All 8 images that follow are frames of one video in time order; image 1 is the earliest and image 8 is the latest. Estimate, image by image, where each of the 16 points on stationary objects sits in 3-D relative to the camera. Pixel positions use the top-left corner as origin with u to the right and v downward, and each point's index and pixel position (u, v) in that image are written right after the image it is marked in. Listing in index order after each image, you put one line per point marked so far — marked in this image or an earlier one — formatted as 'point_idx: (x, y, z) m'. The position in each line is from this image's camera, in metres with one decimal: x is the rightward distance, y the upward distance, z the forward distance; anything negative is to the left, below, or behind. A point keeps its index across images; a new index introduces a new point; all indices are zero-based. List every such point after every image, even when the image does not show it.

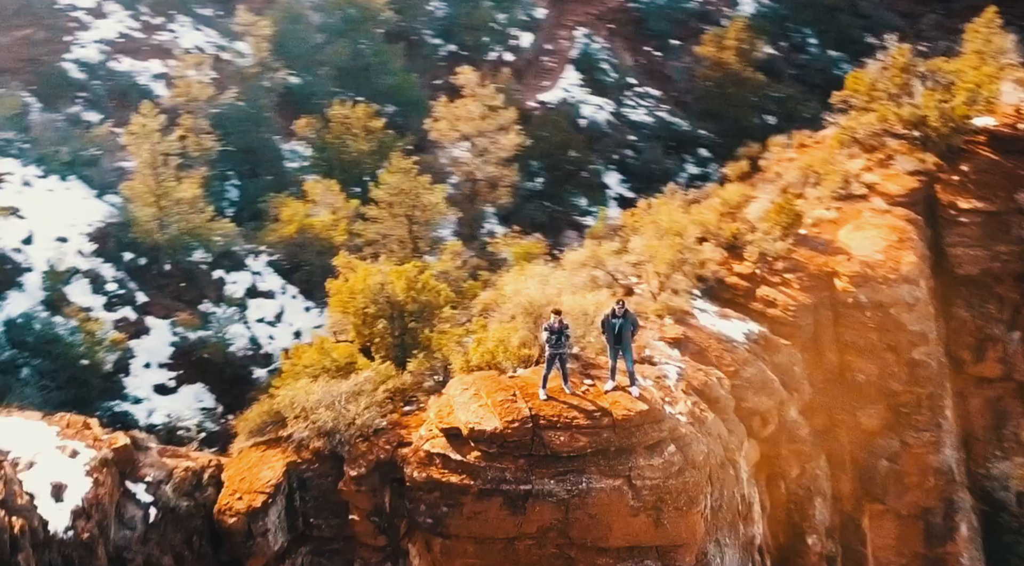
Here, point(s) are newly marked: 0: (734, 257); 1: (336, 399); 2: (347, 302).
0: (+4.6, +0.5, +15.1) m
1: (-2.3, -1.6, +10.2) m
2: (-2.4, -0.3, +12.1) m
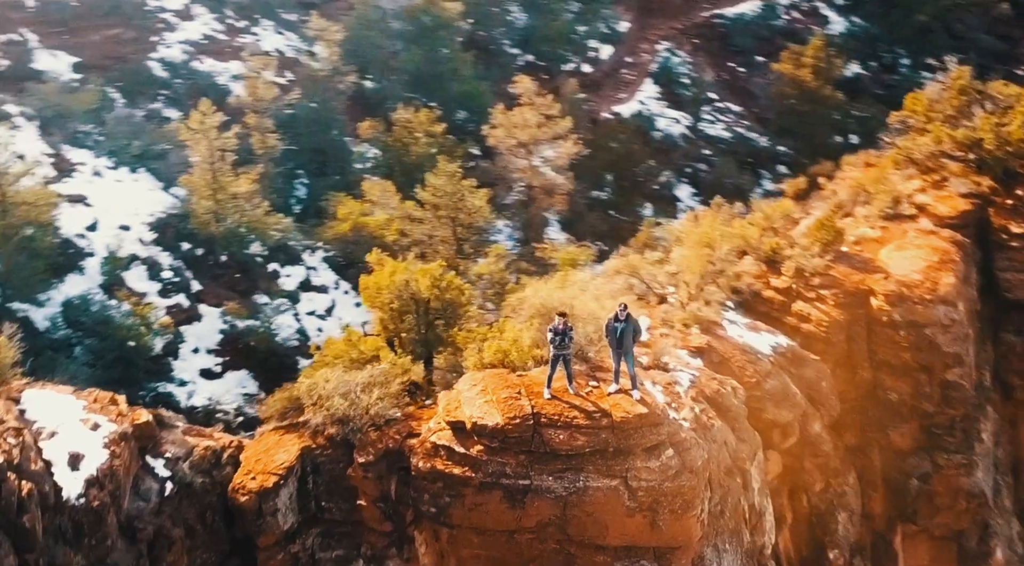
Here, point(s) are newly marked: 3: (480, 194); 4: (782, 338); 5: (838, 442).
0: (+5.2, +0.2, +14.8) m
1: (-2.2, -1.5, +10.4) m
2: (-2.1, -0.2, +12.4) m
3: (-0.4, +1.9, +16.8) m
4: (+4.8, -0.9, +13.6) m
5: (+5.8, -2.7, +13.5) m
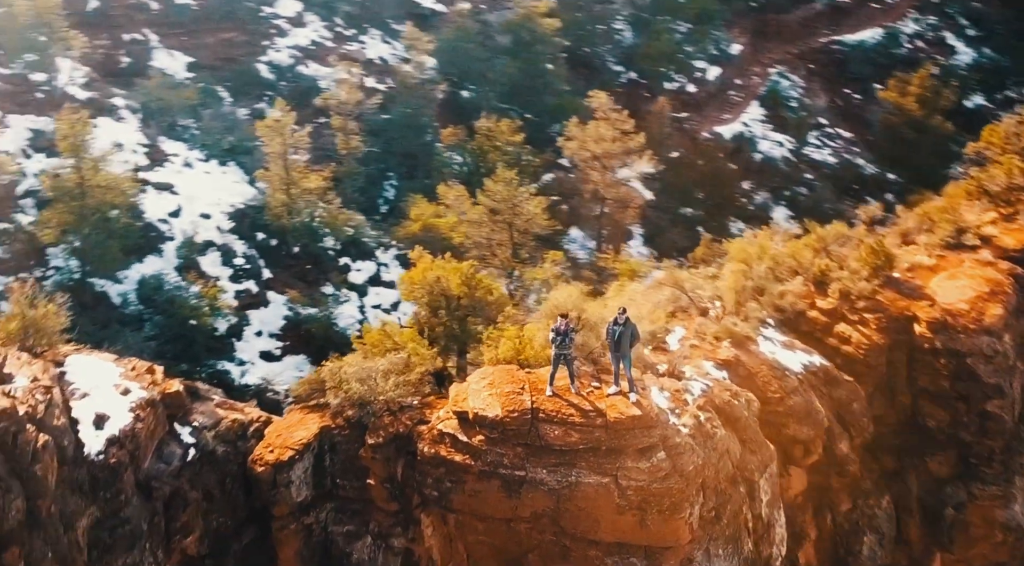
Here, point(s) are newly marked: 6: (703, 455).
0: (+5.9, -0.2, +14.5) m
1: (-2.0, -1.3, +10.9) m
2: (-1.6, -0.1, +12.9) m
3: (+0.6, +1.8, +17.1) m
4: (+5.3, -1.2, +13.2) m
5: (+6.2, -3.1, +13.0) m
6: (+2.3, -2.1, +9.7) m
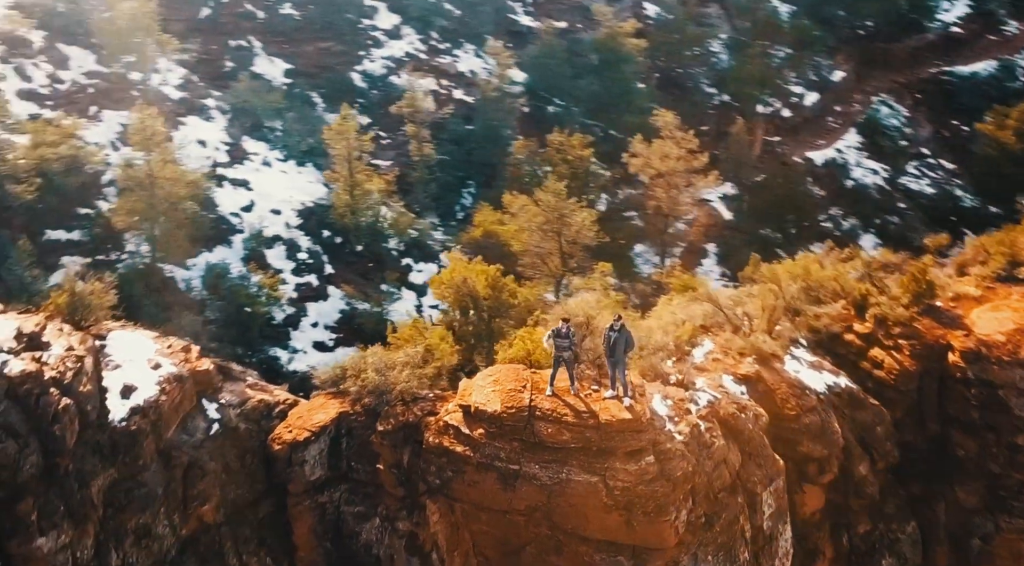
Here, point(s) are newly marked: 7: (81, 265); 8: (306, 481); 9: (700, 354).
0: (+6.4, -0.6, +14.2) m
1: (-1.9, -1.2, +11.4) m
2: (-1.2, -0.1, +13.3) m
3: (+1.6, +1.6, +17.3) m
4: (+5.7, -1.6, +13.0) m
5: (+6.4, -3.5, +12.6) m
6: (+2.3, -2.3, +9.7) m
7: (-8.8, +0.4, +16.3) m
8: (-3.0, -2.9, +11.0) m
9: (+3.3, -1.2, +12.9) m
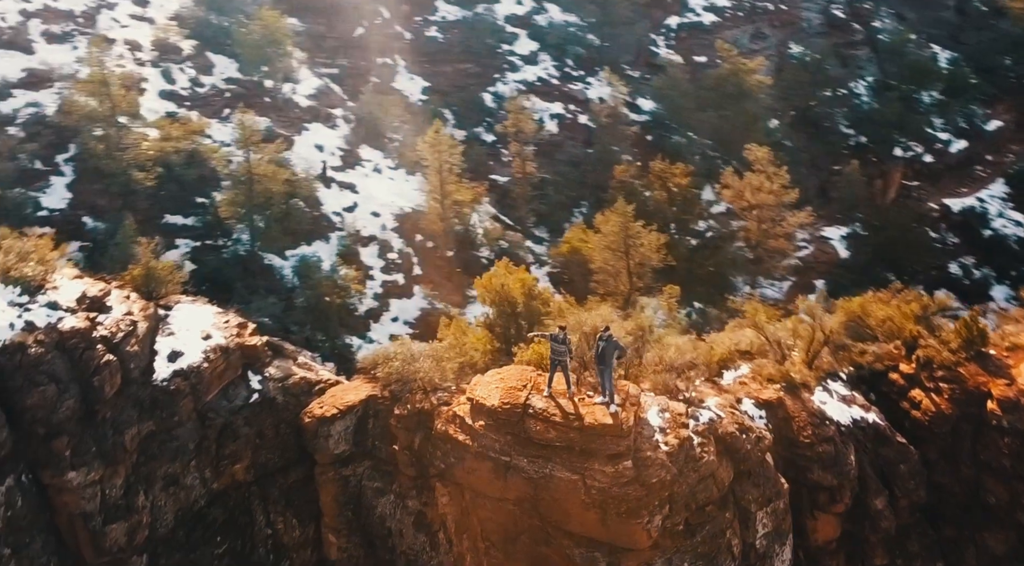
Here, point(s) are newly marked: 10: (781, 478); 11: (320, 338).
0: (+7.0, -1.3, +13.7) m
1: (-1.6, -1.2, +12.3) m
2: (-0.5, -0.2, +14.1) m
3: (+3.0, +1.2, +17.6) m
4: (+6.0, -2.2, +12.7) m
5: (+6.6, -4.2, +12.2) m
6: (+2.2, -2.5, +10.0) m
7: (-7.5, +0.8, +18.3) m
8: (-2.9, -2.7, +12.0) m
9: (+3.7, -1.6, +13.0) m
10: (+4.0, -2.8, +11.4) m
11: (-4.1, -1.3, +17.2) m
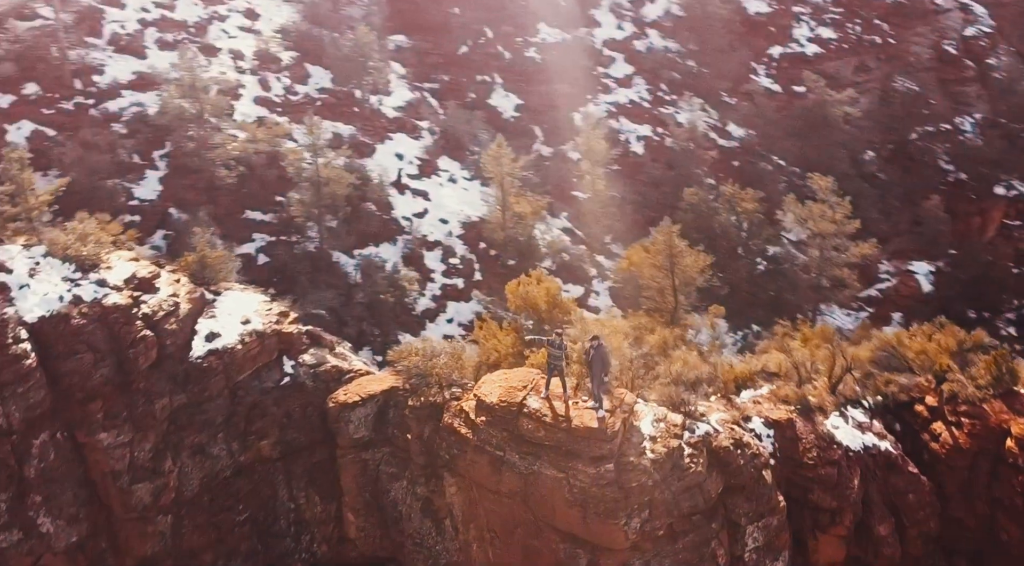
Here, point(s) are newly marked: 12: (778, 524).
0: (+7.4, -1.8, +13.5) m
1: (-1.3, -1.2, +13.1) m
2: (0.0, -0.3, +14.8) m
3: (+4.0, +0.8, +17.8) m
4: (+6.2, -2.6, +12.5) m
5: (+6.5, -4.6, +11.9) m
6: (+2.0, -2.7, +10.3) m
7: (-6.4, +1.1, +19.8) m
8: (-2.7, -2.6, +12.9) m
9: (+3.9, -1.9, +13.1) m
10: (+4.0, -3.2, +11.5) m
11: (-3.2, -1.2, +18.2) m
12: (+4.0, -3.6, +11.4) m
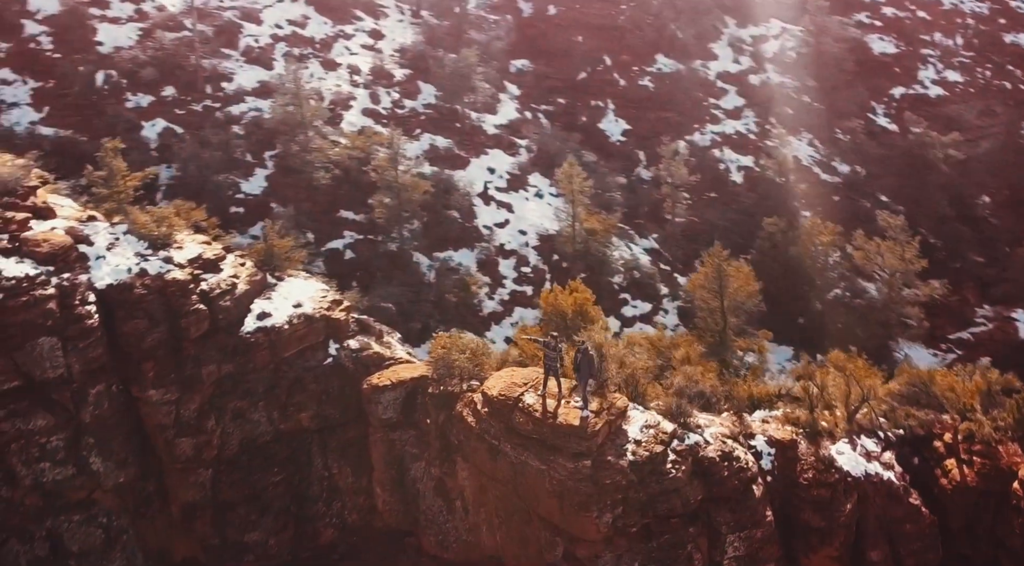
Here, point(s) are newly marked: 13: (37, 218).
0: (+7.6, -2.5, +13.2) m
1: (-1.0, -1.2, +14.2) m
2: (+0.6, -0.4, +15.7) m
3: (+5.1, +0.4, +18.1) m
4: (+6.3, -3.2, +12.4) m
5: (+6.4, -5.2, +11.8) m
6: (+1.8, -2.9, +10.9) m
7: (-4.8, +1.3, +21.6) m
8: (-2.5, -2.5, +14.3) m
9: (+4.2, -2.3, +13.4) m
10: (+3.9, -3.5, +11.8) m
11: (-2.0, -1.2, +19.6) m
12: (+3.8, -3.9, +11.6) m
13: (-8.7, +1.2, +13.6) m
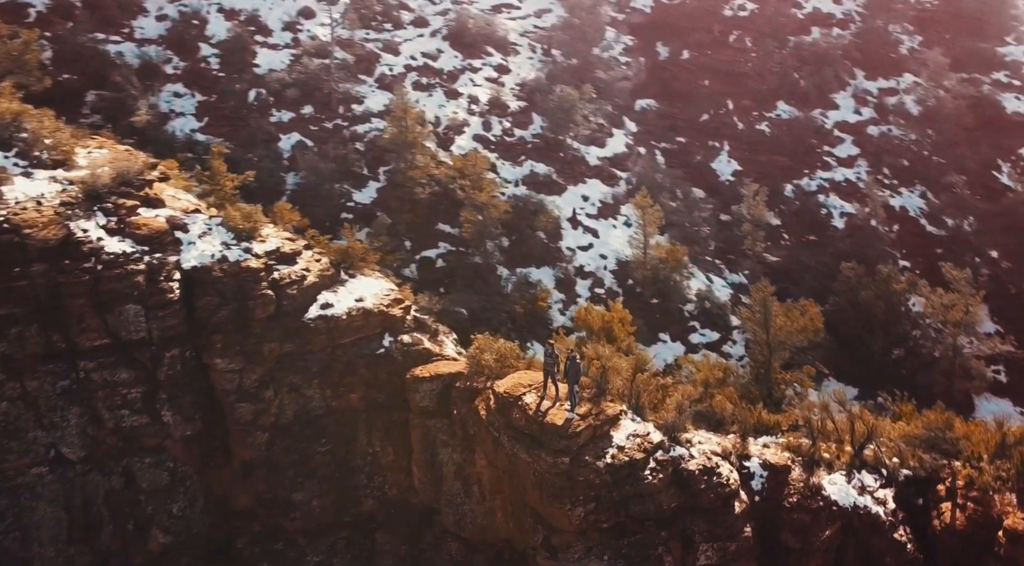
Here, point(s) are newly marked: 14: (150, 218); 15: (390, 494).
0: (+7.7, -3.3, +13.2) m
1: (-0.4, -1.3, +15.8) m
2: (+1.5, -0.8, +17.0) m
3: (+6.4, -0.5, +18.5) m
4: (+6.2, -3.8, +12.7) m
5: (+6.0, -5.8, +12.0) m
6: (+1.6, -3.1, +12.0) m
7: (-2.6, +1.1, +23.8) m
8: (-2.0, -2.6, +16.1) m
9: (+4.4, -2.9, +14.0) m
10: (+3.8, -4.0, +12.4) m
11: (-0.5, -1.5, +21.3) m
12: (+3.6, -4.3, +12.3) m
13: (-7.9, +1.7, +16.7) m
14: (-7.5, +1.3, +16.2) m
15: (-2.6, -4.3, +15.8) m
